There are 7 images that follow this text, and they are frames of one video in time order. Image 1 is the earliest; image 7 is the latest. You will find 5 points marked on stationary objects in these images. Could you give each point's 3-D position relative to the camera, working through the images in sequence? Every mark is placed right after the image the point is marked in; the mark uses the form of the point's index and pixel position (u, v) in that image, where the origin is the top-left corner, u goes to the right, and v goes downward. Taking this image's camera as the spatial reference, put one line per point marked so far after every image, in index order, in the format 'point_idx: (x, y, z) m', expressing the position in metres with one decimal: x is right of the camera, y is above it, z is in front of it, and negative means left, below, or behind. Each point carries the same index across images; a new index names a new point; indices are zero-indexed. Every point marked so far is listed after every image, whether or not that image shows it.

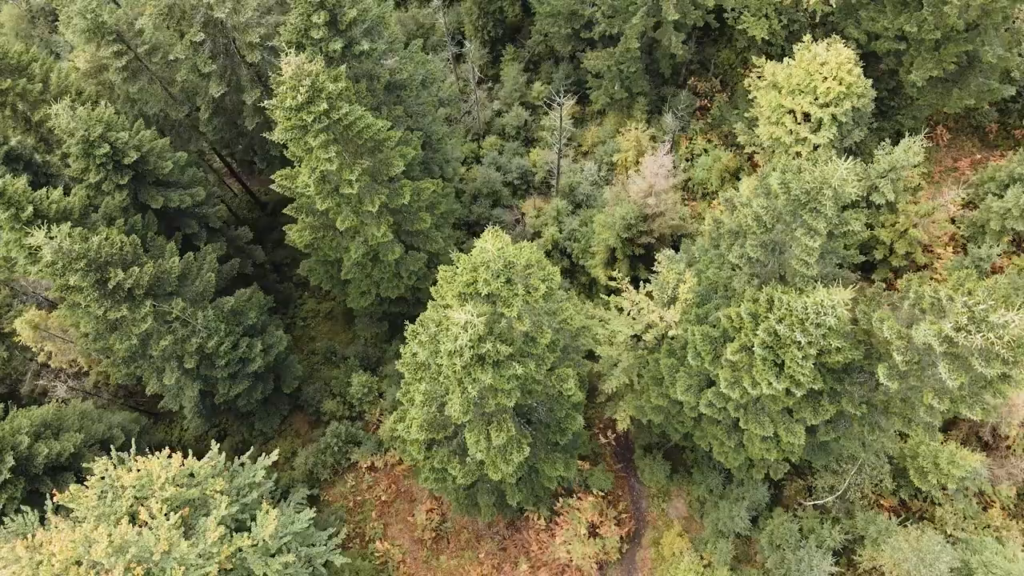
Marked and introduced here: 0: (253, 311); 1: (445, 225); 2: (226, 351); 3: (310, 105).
0: (-6.4, -0.6, +18.9) m
1: (-1.7, +1.7, +19.7) m
2: (-6.8, -1.5, +18.3) m
3: (-3.7, +3.4, +14.2) m
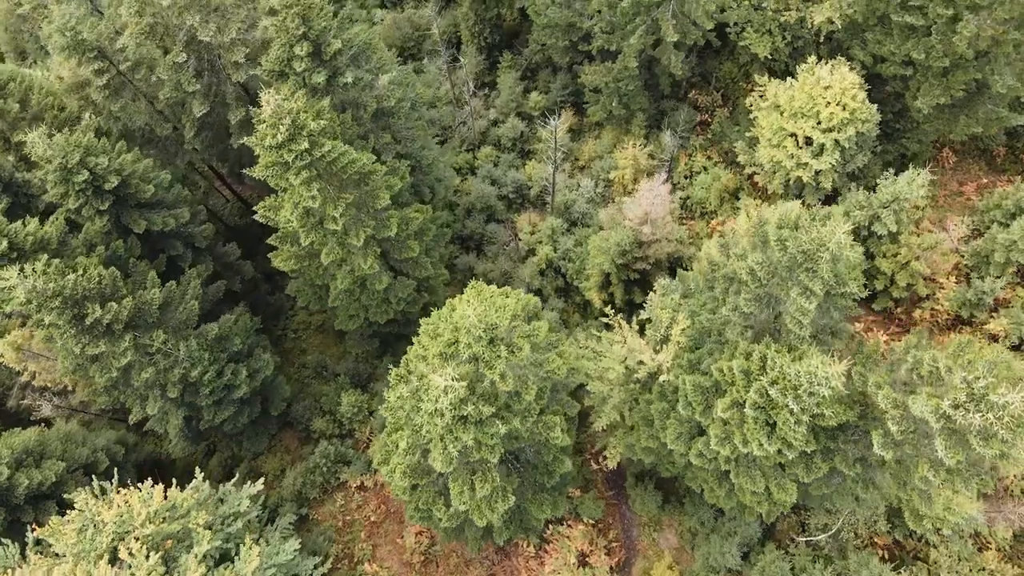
0: (-6.6, -1.2, +18.6) m
1: (-1.9, +1.0, +19.3) m
2: (-7.1, -2.2, +18.0) m
3: (-4.0, +2.6, +13.7) m
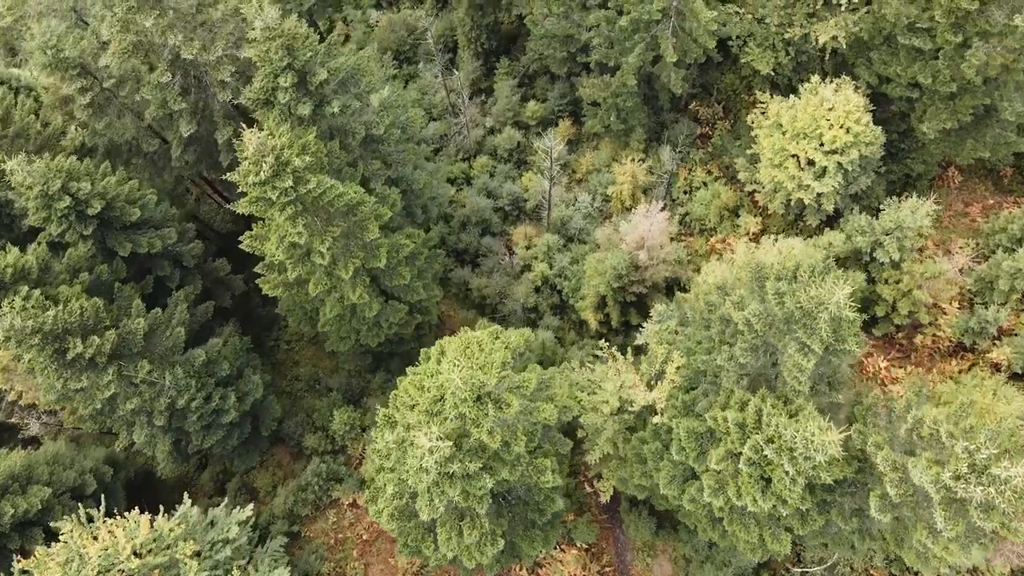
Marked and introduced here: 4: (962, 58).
0: (-6.8, -1.8, +18.2) m
1: (-2.1, +0.4, +18.9) m
2: (-7.2, -2.7, +17.7) m
3: (-4.1, +1.9, +13.3) m
4: (+9.7, +5.0, +16.6) m
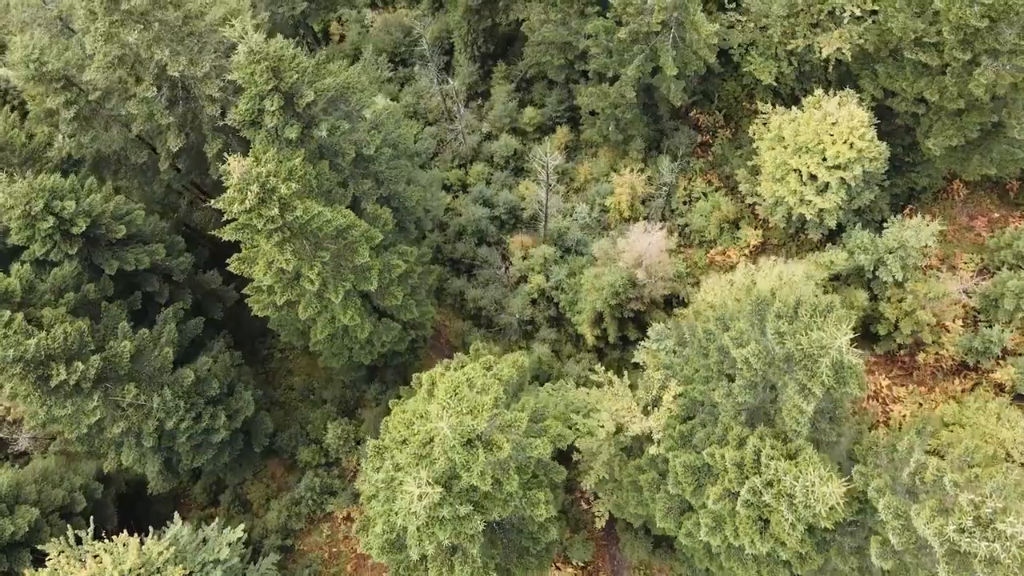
0: (-6.9, -2.2, +17.9) m
1: (-2.2, 0.0, +18.5) m
2: (-7.4, -3.2, +17.4) m
3: (-4.2, +1.4, +12.9) m
4: (+9.6, +4.5, +16.2) m
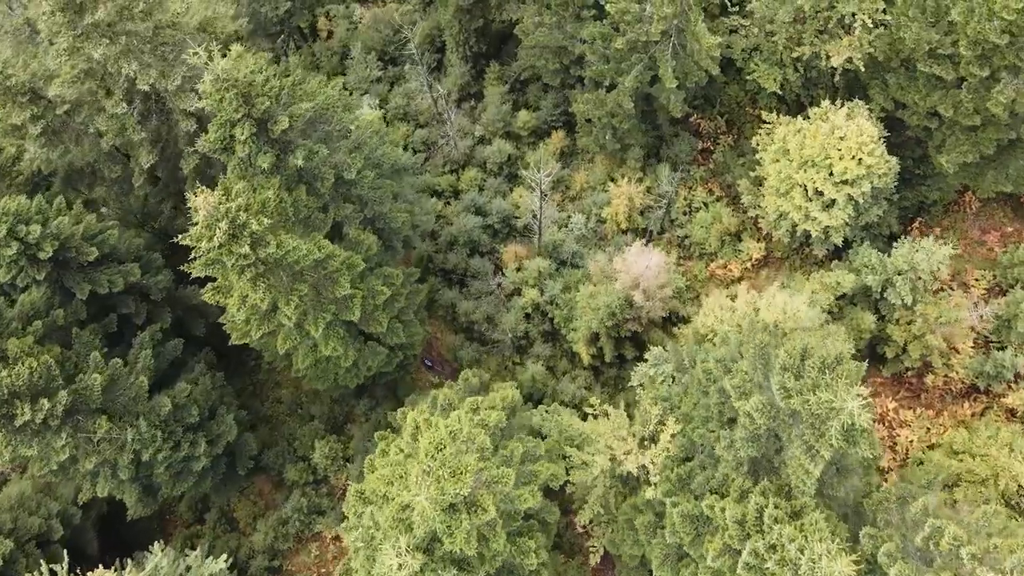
0: (-7.1, -2.7, +17.2) m
1: (-2.4, -0.5, +17.8) m
2: (-7.5, -3.7, +16.7) m
3: (-4.4, +0.7, +12.1) m
4: (+9.4, +4.0, +15.3) m
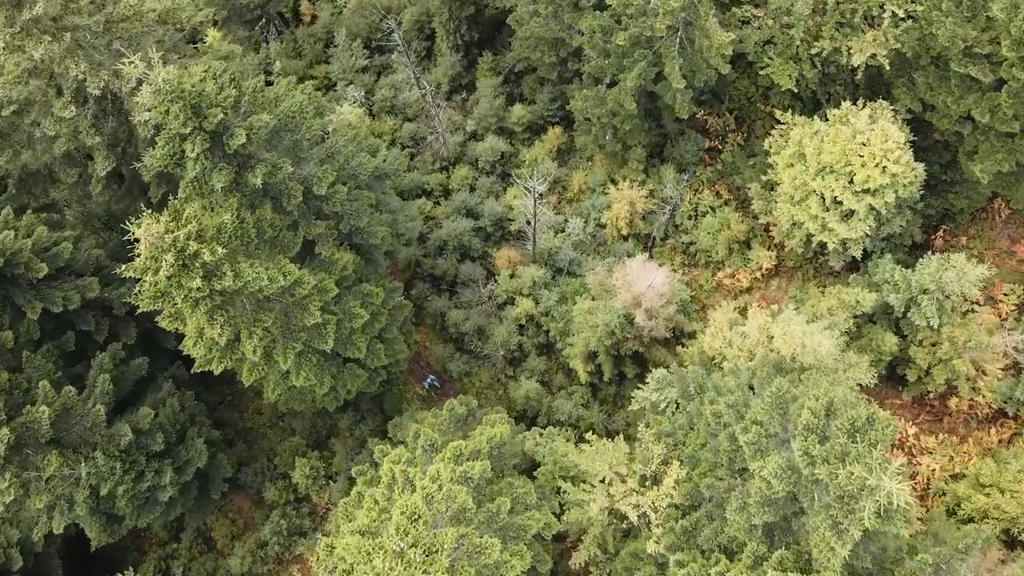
0: (-7.3, -3.1, +15.9) m
1: (-2.6, -0.8, +16.4) m
2: (-7.7, -4.1, +15.4) m
3: (-4.6, +0.2, +10.7) m
4: (+9.3, +3.5, +13.8) m
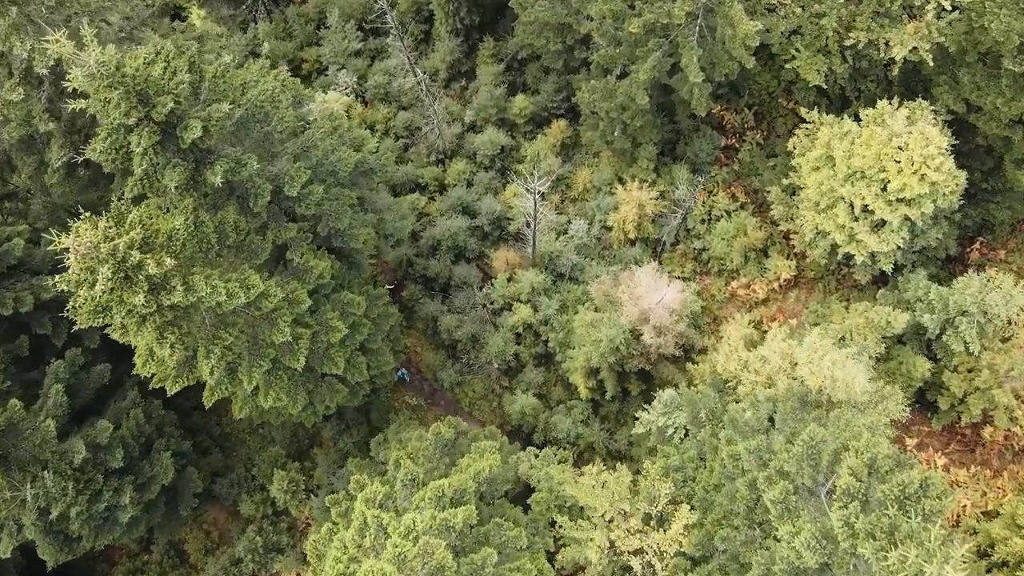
0: (-7.4, -3.1, +14.5) m
1: (-2.7, -0.9, +15.0) m
2: (-7.9, -4.1, +14.1) m
3: (-4.7, 0.0, +9.3) m
4: (+9.2, +3.1, +12.2) m
